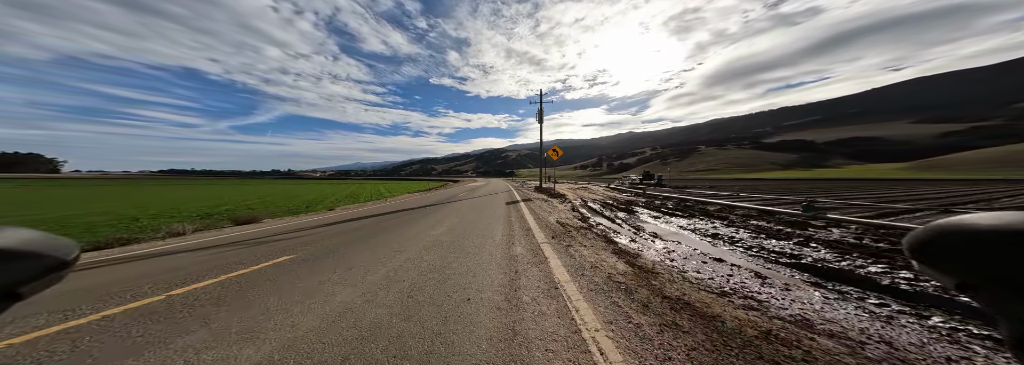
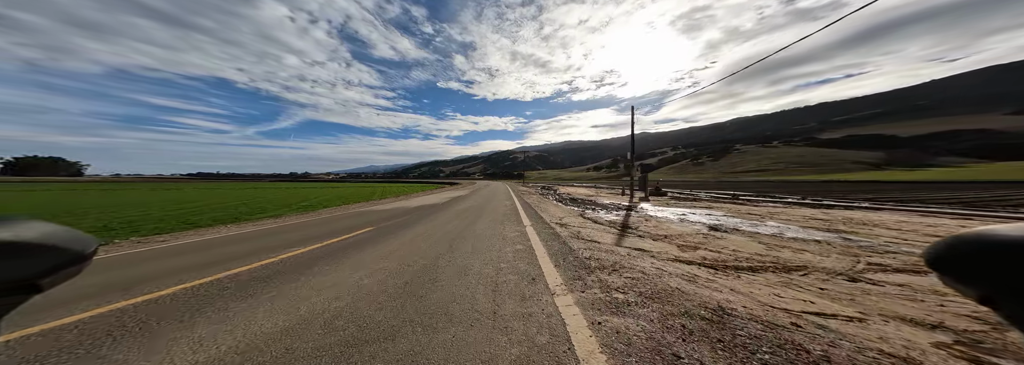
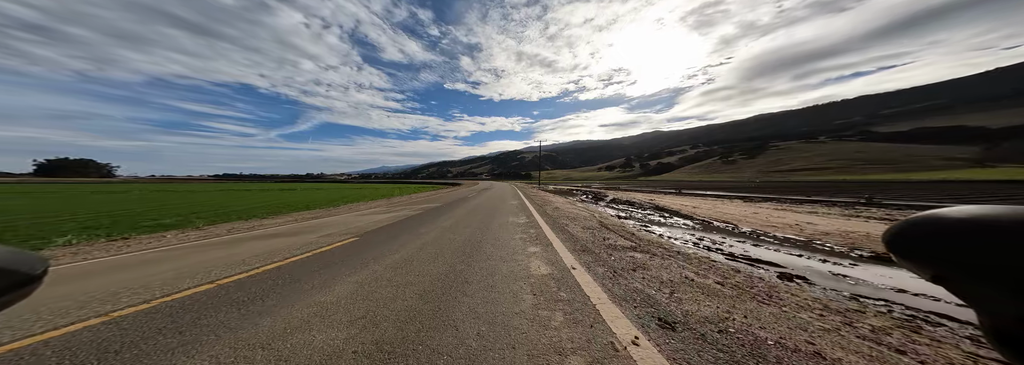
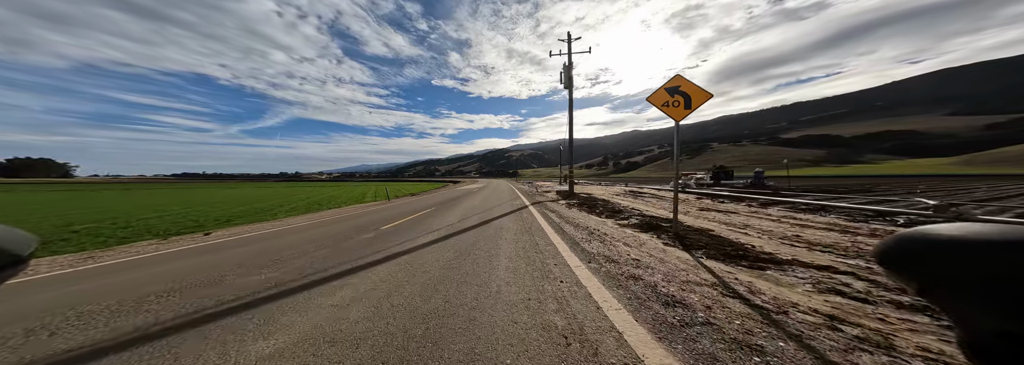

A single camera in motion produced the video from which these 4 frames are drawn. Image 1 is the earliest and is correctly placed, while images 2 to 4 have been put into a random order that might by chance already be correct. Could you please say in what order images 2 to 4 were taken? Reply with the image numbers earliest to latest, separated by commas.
4, 2, 3
